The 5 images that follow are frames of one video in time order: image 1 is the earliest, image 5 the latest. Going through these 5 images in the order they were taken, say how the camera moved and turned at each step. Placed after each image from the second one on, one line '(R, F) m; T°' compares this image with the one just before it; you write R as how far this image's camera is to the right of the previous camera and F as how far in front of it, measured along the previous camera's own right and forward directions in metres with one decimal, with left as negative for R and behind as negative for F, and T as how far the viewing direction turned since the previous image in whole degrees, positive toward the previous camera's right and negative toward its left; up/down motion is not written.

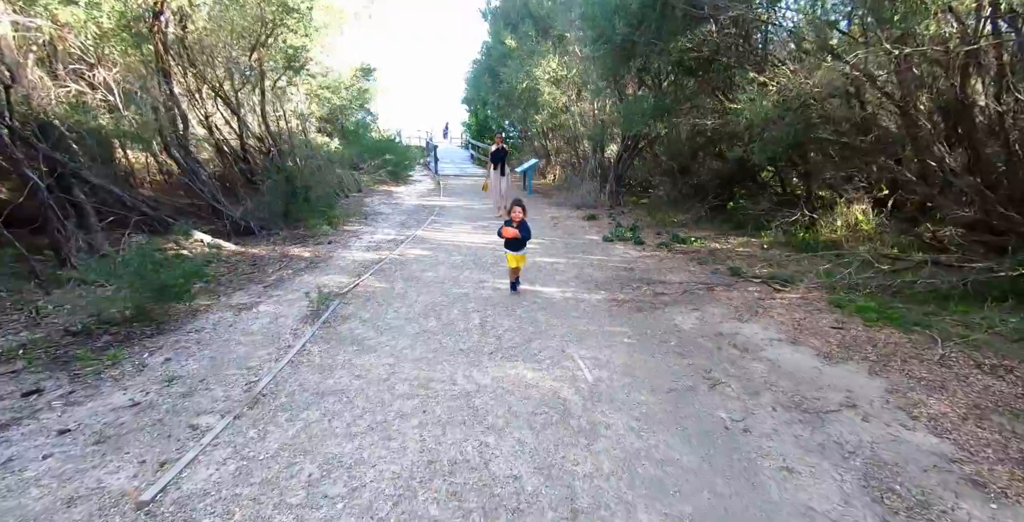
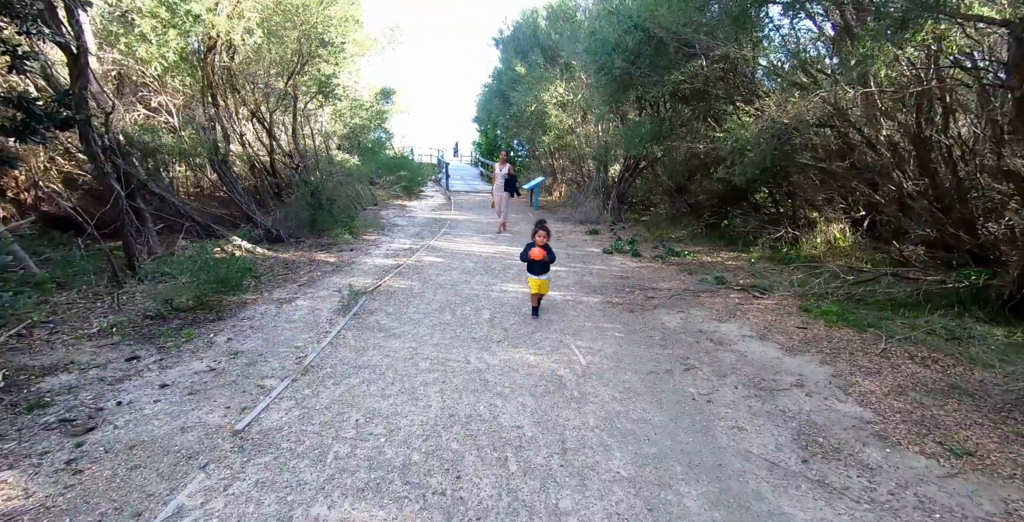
(0.0, -0.7) m; -1°
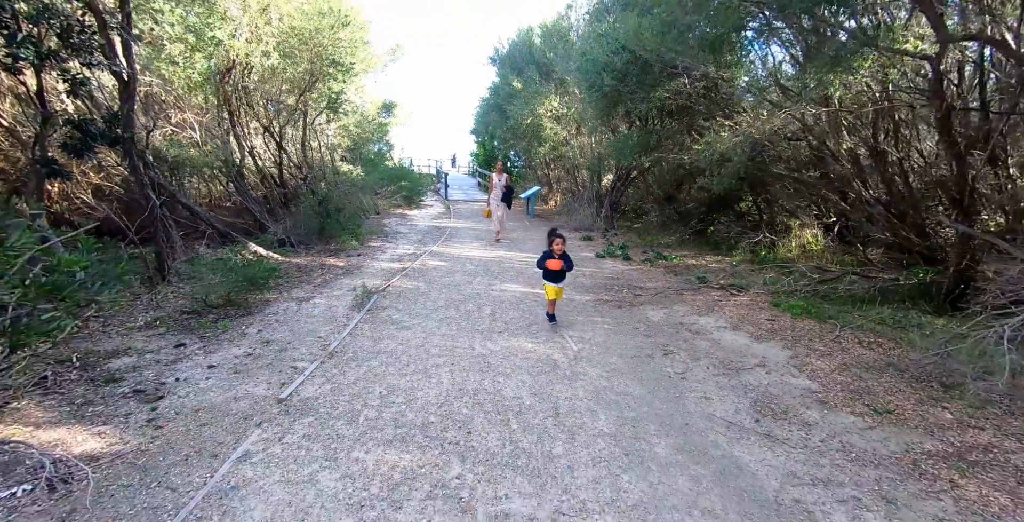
(0.0, -0.6) m; 0°
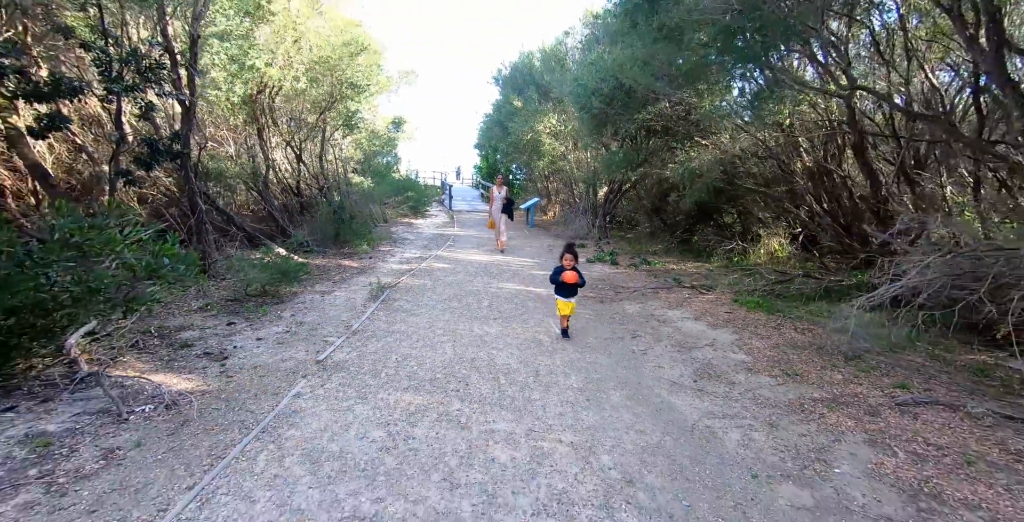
(+0.1, -1.0) m; 0°
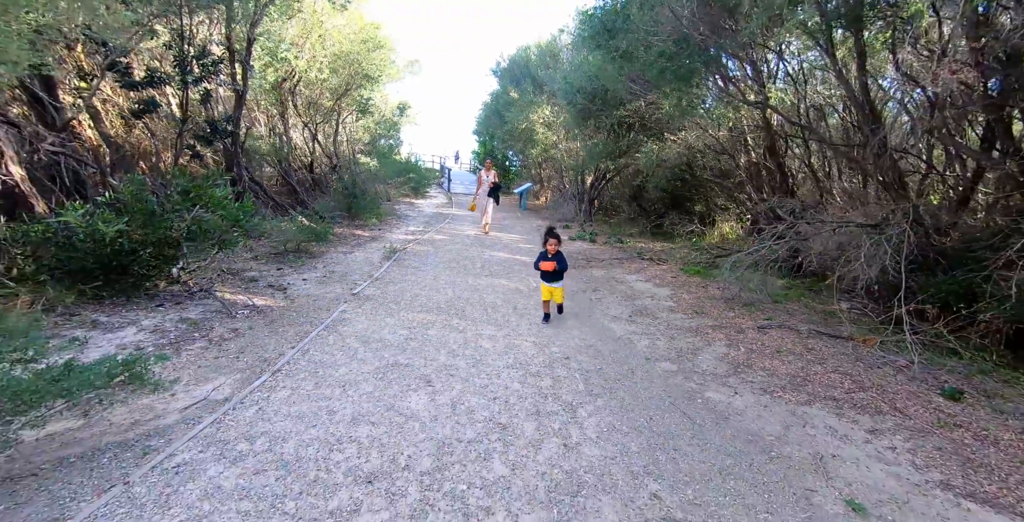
(+0.1, -1.6) m; +1°
